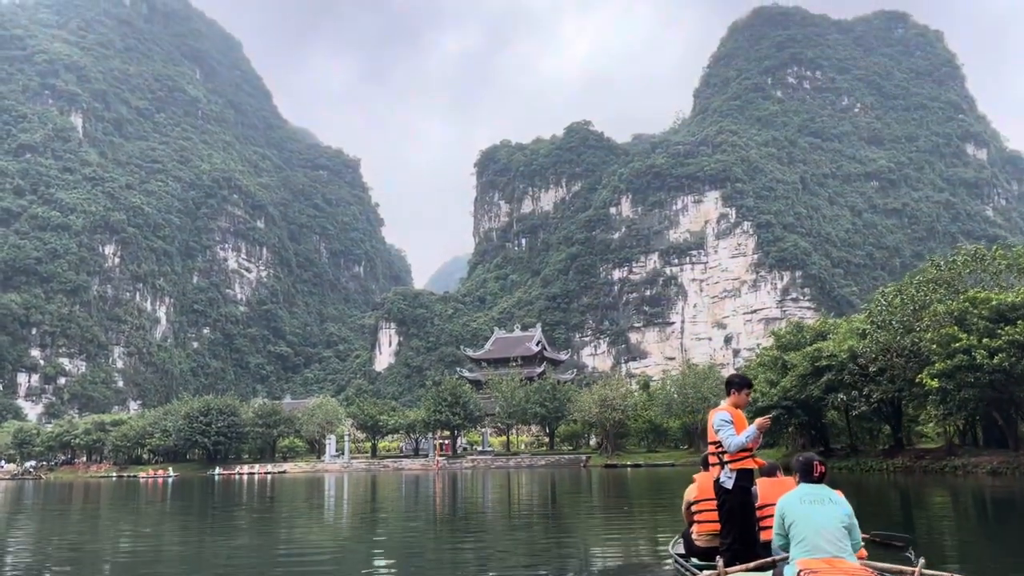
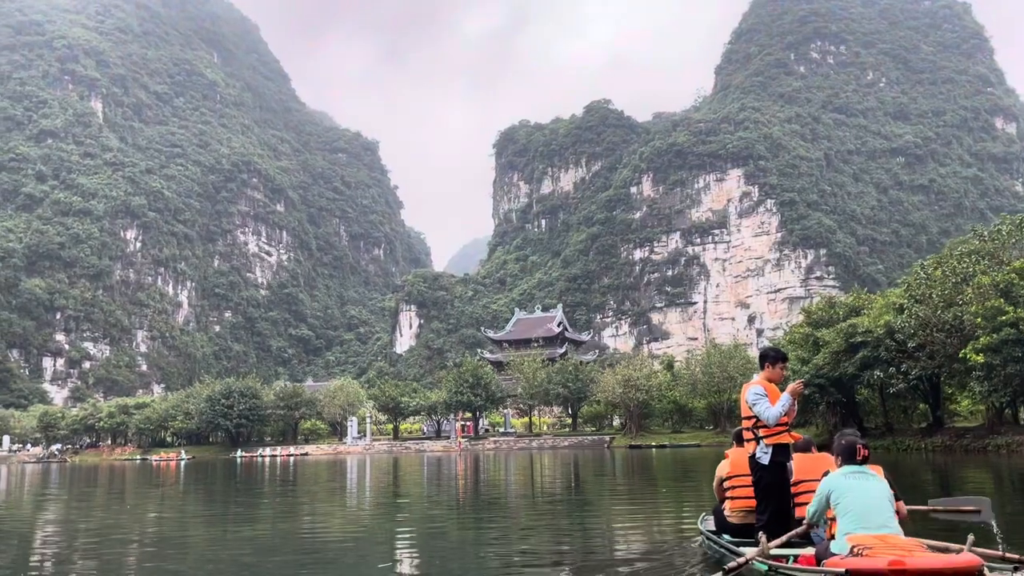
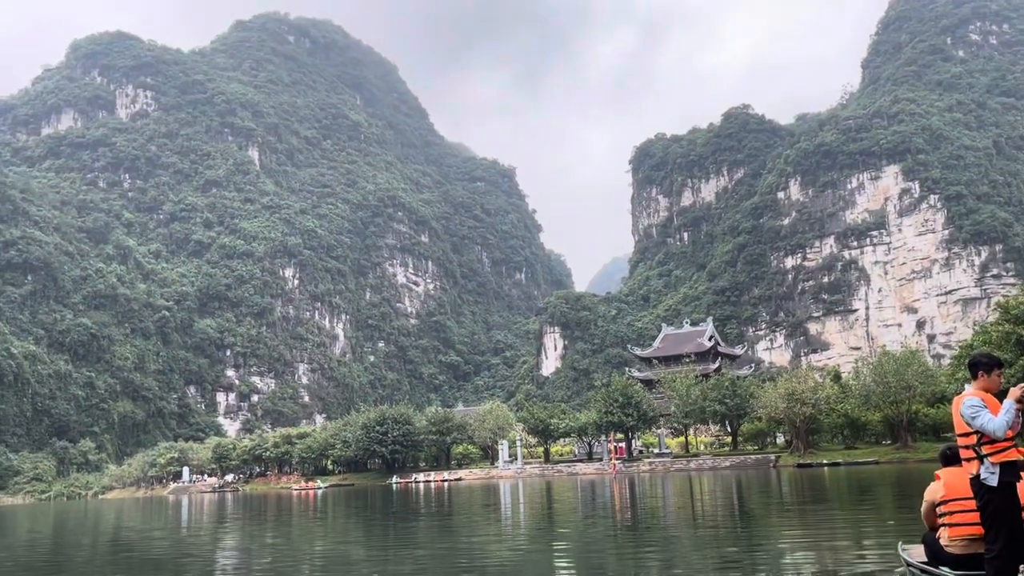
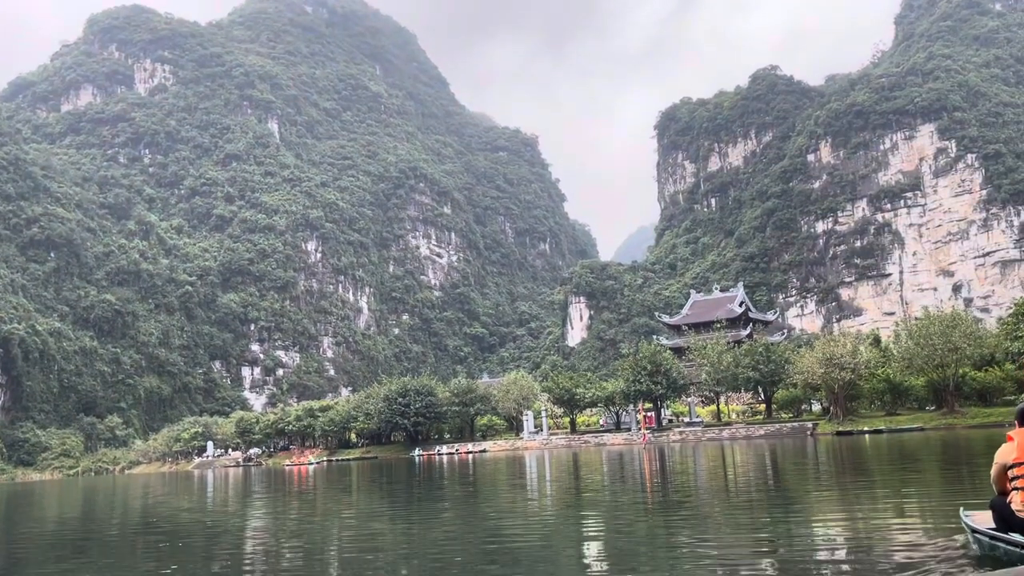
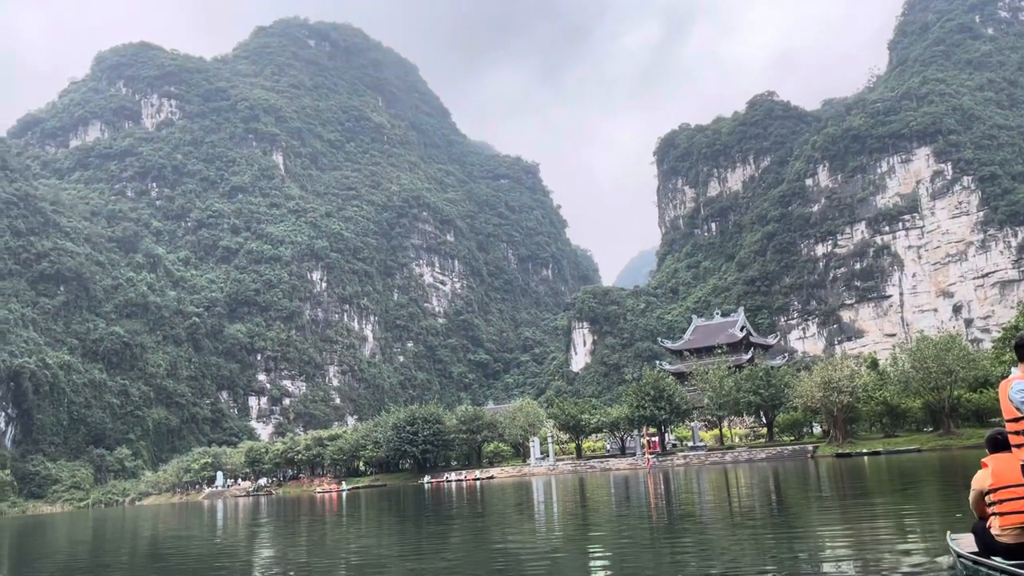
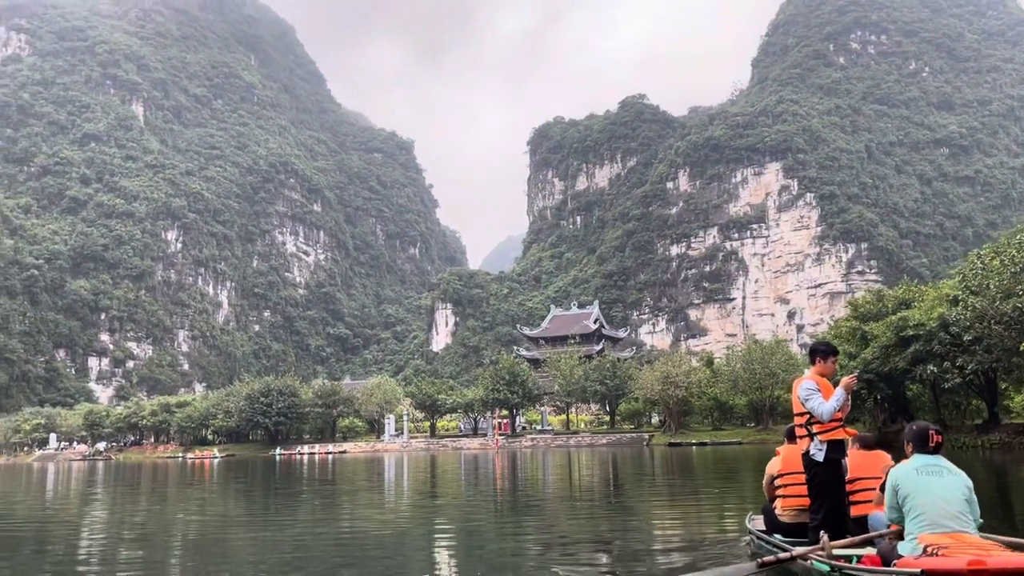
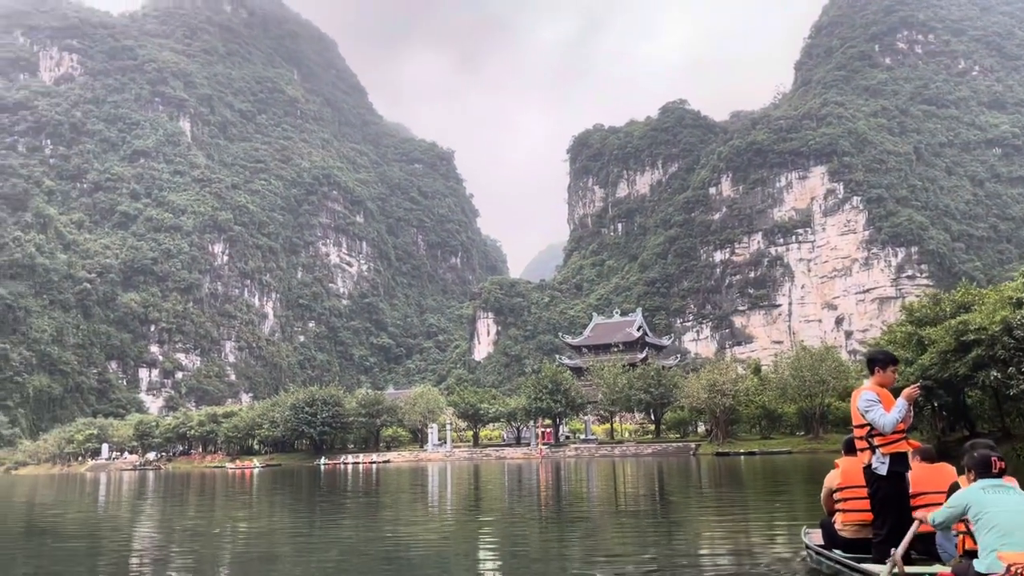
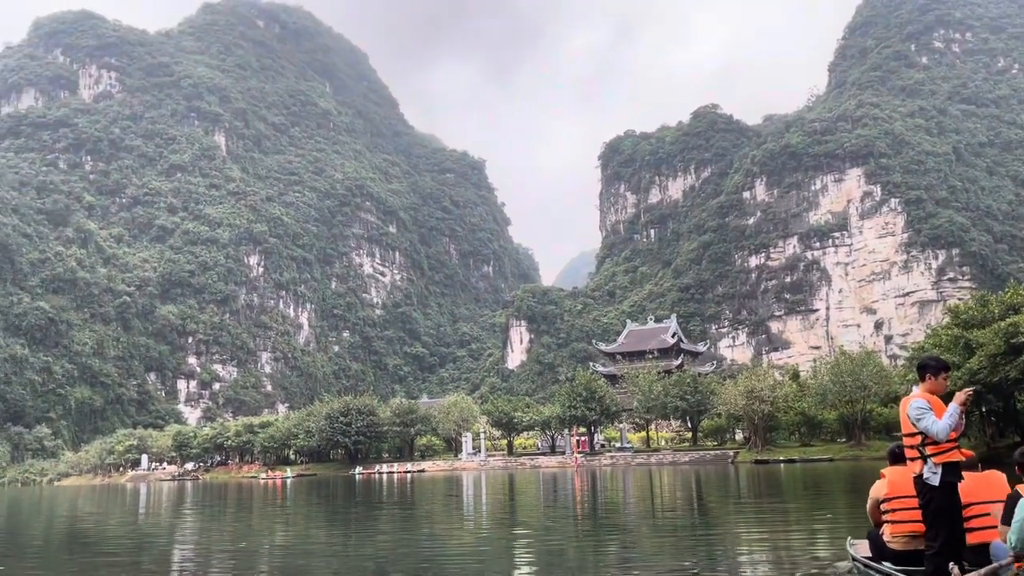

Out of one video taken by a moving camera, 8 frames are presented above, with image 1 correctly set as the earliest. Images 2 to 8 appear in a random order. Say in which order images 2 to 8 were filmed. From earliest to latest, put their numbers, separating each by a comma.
2, 6, 7, 8, 3, 5, 4
